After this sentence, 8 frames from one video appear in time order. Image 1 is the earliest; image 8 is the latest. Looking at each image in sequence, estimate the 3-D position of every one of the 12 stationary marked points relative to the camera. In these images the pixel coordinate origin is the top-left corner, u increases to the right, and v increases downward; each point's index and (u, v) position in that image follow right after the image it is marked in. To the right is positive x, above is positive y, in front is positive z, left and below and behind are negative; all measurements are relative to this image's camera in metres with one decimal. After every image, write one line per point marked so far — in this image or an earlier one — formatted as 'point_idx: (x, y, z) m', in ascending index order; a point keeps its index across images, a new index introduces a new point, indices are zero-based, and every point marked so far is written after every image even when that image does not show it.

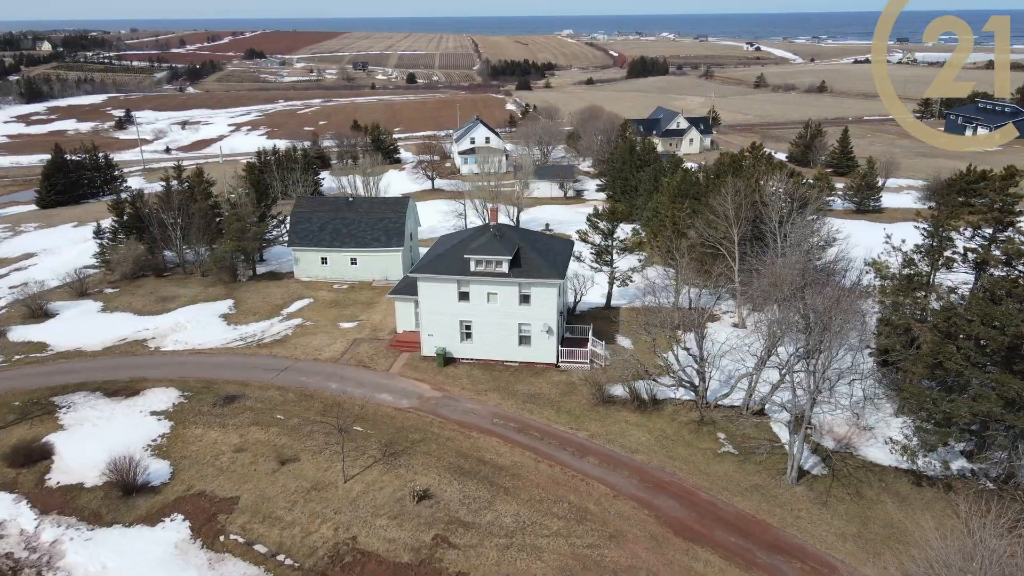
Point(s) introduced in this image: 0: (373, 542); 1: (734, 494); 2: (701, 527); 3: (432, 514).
0: (-3.5, -6.4, +18.7) m
1: (+6.1, -5.6, +19.9) m
2: (+4.9, -6.1, +18.6) m
3: (-2.1, -6.0, +19.5) m
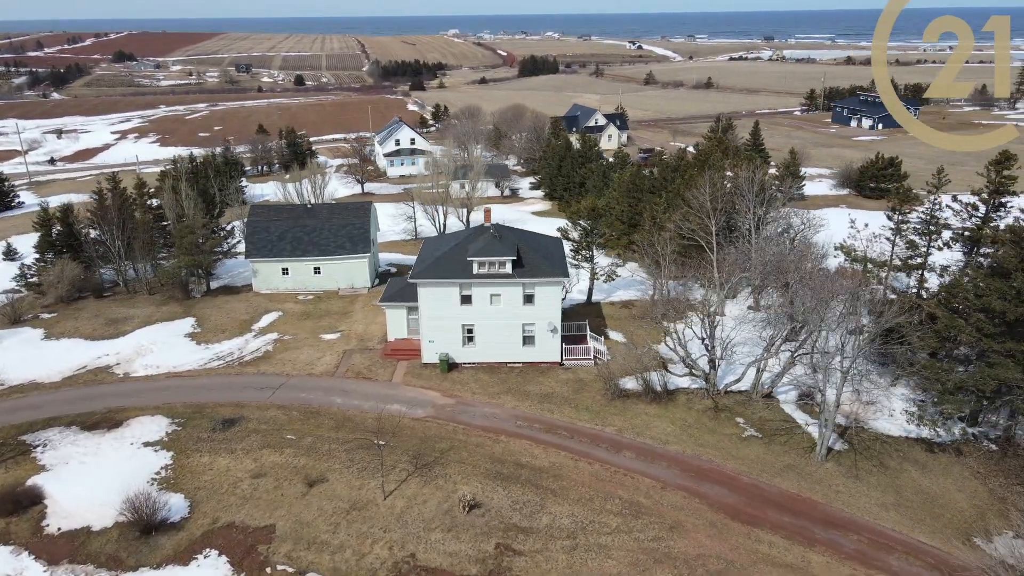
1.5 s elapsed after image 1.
0: (-1.9, -6.6, +18.1) m
1: (+7.4, -5.3, +20.7) m
2: (+6.4, -5.8, +19.1) m
3: (-0.6, -6.1, +19.1) m
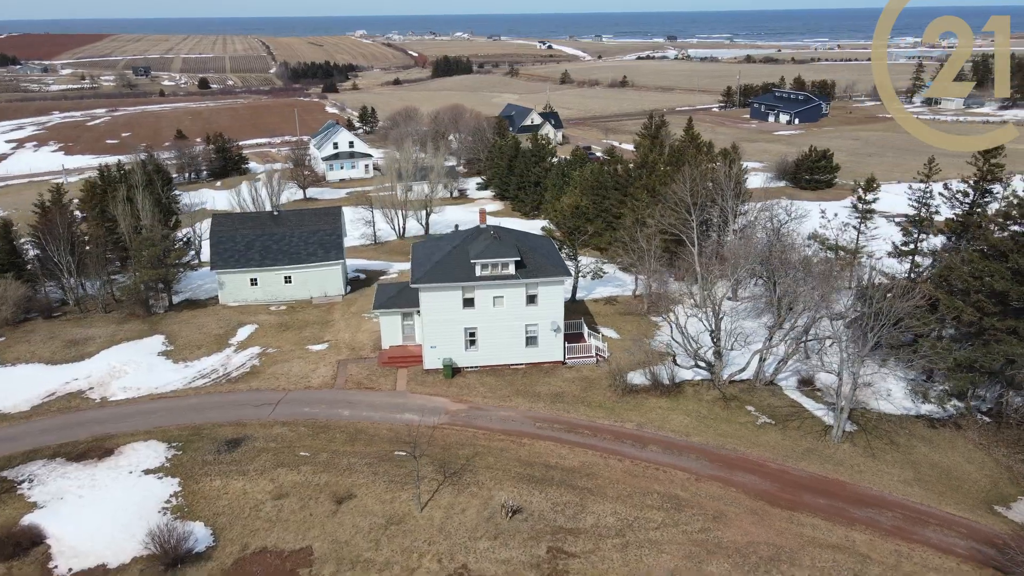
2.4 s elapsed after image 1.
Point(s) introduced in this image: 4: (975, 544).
0: (-0.6, -6.7, +17.7) m
1: (+8.3, -5.0, +21.3) m
2: (+7.5, -5.5, +19.7) m
3: (+0.6, -6.1, +18.9) m
4: (+11.2, -6.2, +17.6) m
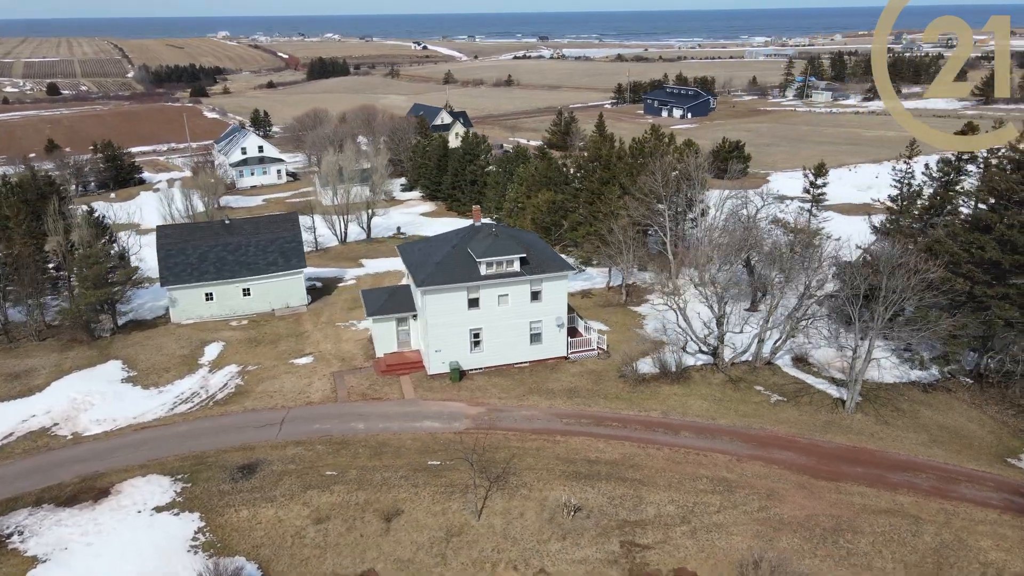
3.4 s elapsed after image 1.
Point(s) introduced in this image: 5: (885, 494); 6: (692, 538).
0: (+1.3, -6.6, +17.3) m
1: (+9.4, -4.4, +22.3) m
2: (+8.9, -5.0, +20.5) m
3: (+2.2, -6.0, +18.6) m
4: (+12.8, -5.4, +19.0) m
5: (+9.8, -5.4, +19.3) m
6: (+4.4, -6.1, +18.1) m
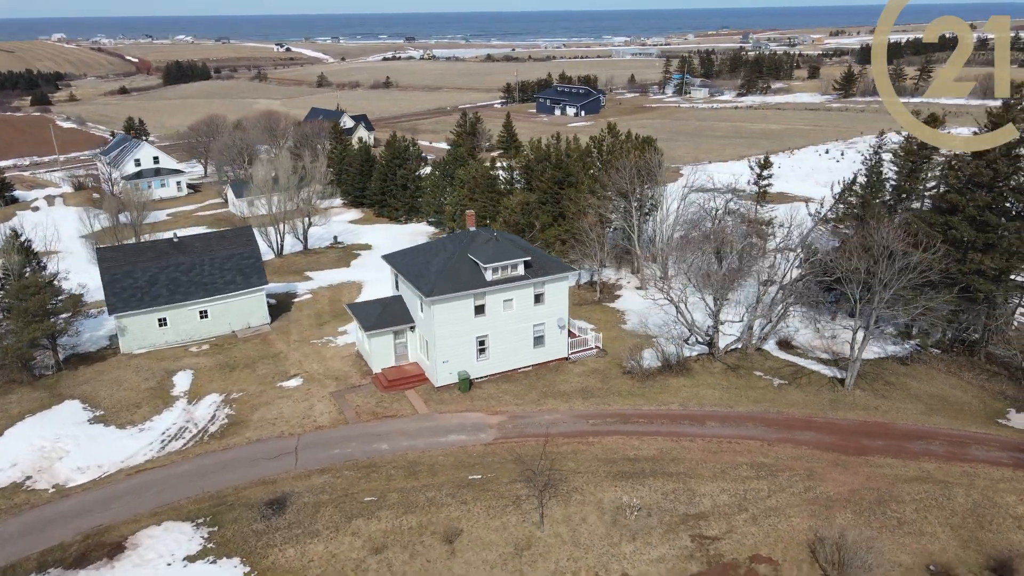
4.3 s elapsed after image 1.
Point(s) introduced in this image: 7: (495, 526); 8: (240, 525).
0: (+3.2, -6.6, +17.3) m
1: (+10.2, -3.9, +23.5) m
2: (+10.0, -4.5, +21.7) m
3: (+3.8, -5.9, +18.8) m
4: (+14.2, -4.7, +20.9) m
5: (+11.2, -4.9, +20.6) m
6: (+6.1, -6.0, +18.6) m
7: (-0.4, -6.0, +18.7) m
8: (-7.0, -6.1, +18.9) m
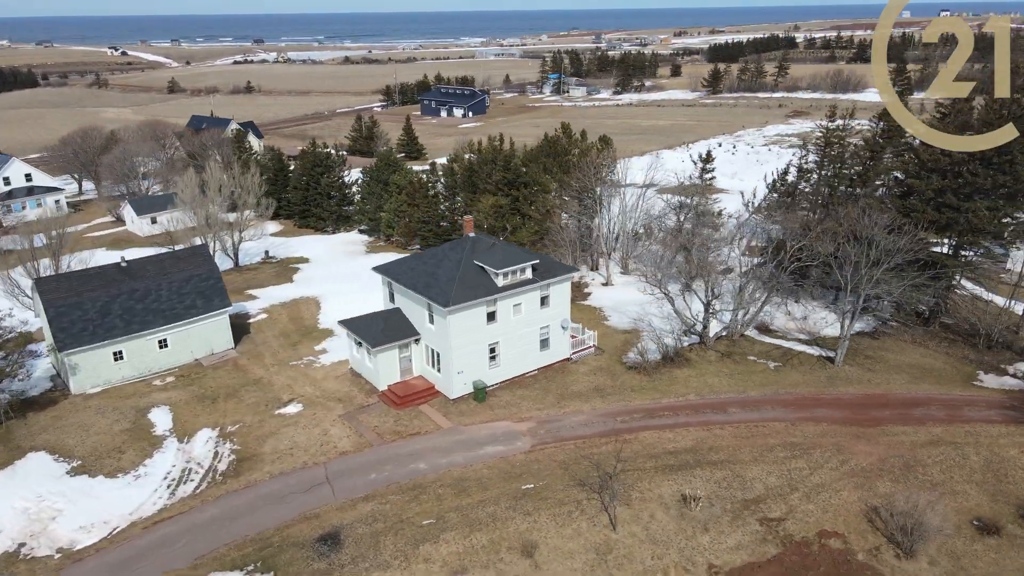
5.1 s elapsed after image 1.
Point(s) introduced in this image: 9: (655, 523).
0: (+5.2, -6.5, +17.7) m
1: (+10.9, -3.4, +25.0) m
2: (+11.0, -4.0, +23.2) m
3: (+5.6, -5.8, +19.3) m
4: (+15.3, -3.9, +23.2) m
5: (+12.4, -4.3, +22.4) m
6: (+7.9, -5.7, +19.5) m
7: (+1.4, -6.2, +18.4) m
8: (-5.1, -6.6, +17.5) m
9: (+3.6, -6.0, +18.7) m
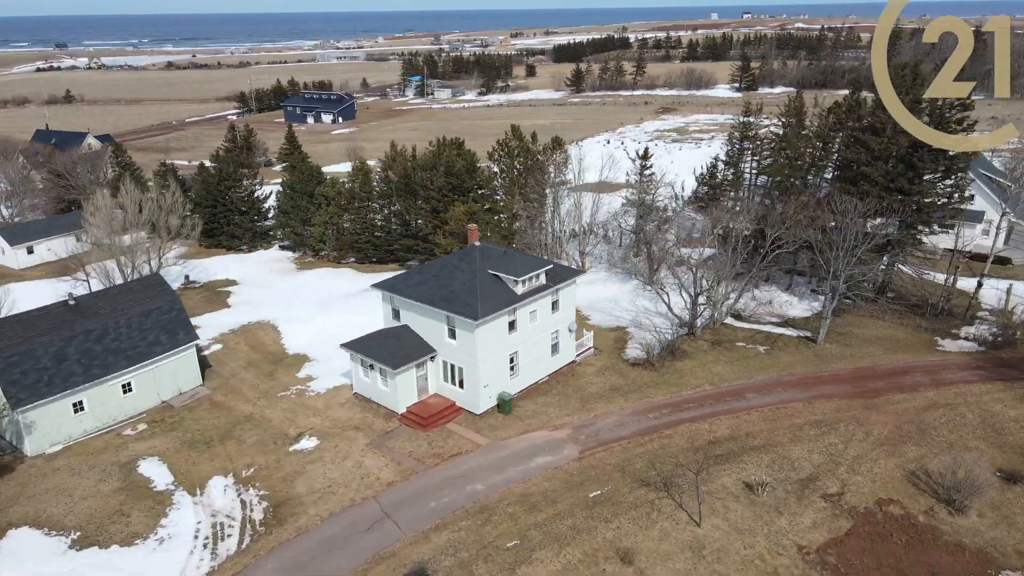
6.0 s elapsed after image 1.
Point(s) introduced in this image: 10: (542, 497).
0: (+7.5, -6.2, +18.5) m
1: (+11.4, -2.8, +26.8) m
2: (+11.9, -3.4, +25.1) m
3: (+7.5, -5.5, +20.1) m
4: (+16.1, -3.0, +25.8) m
5: (+13.4, -3.6, +24.5) m
6: (+9.7, -5.2, +20.7) m
7: (+3.7, -6.2, +18.4) m
8: (-2.5, -7.2, +16.3) m
9: (+5.7, -5.9, +19.2) m
10: (+0.8, -5.7, +19.9) m
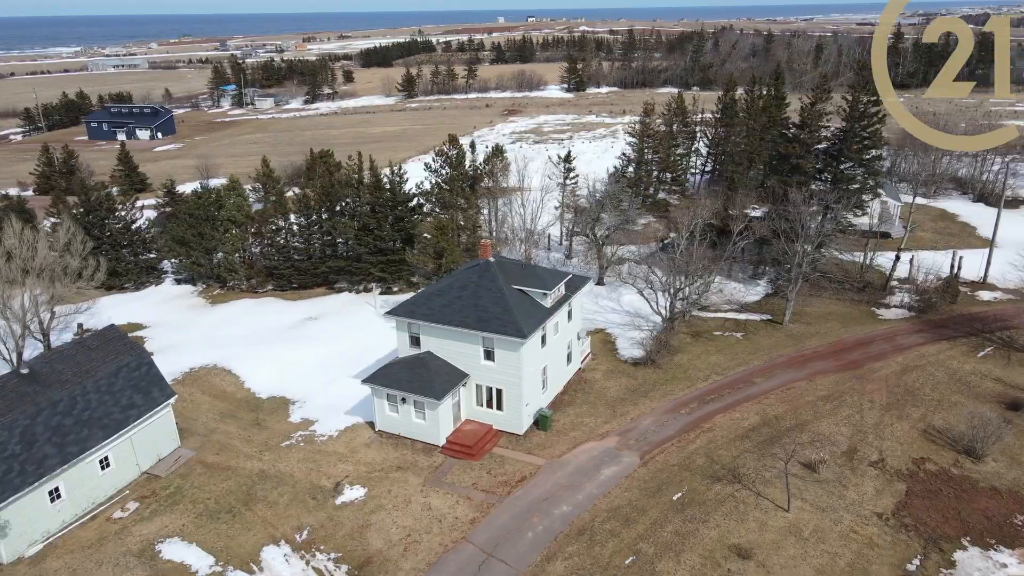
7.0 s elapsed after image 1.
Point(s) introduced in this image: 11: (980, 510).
0: (+10.1, -5.9, +20.1) m
1: (+11.4, -2.2, +29.1) m
2: (+12.4, -2.7, +27.5) m
3: (+9.6, -5.2, +21.6) m
4: (+16.2, -1.9, +29.3) m
5: (+14.0, -2.8, +27.4) m
6: (+11.5, -4.7, +22.8) m
7: (+6.4, -6.2, +19.1) m
8: (+1.0, -7.7, +15.4) m
9: (+8.1, -5.7, +20.3) m
10: (+3.2, -5.9, +19.7) m
11: (+12.6, -6.0, +19.9) m
